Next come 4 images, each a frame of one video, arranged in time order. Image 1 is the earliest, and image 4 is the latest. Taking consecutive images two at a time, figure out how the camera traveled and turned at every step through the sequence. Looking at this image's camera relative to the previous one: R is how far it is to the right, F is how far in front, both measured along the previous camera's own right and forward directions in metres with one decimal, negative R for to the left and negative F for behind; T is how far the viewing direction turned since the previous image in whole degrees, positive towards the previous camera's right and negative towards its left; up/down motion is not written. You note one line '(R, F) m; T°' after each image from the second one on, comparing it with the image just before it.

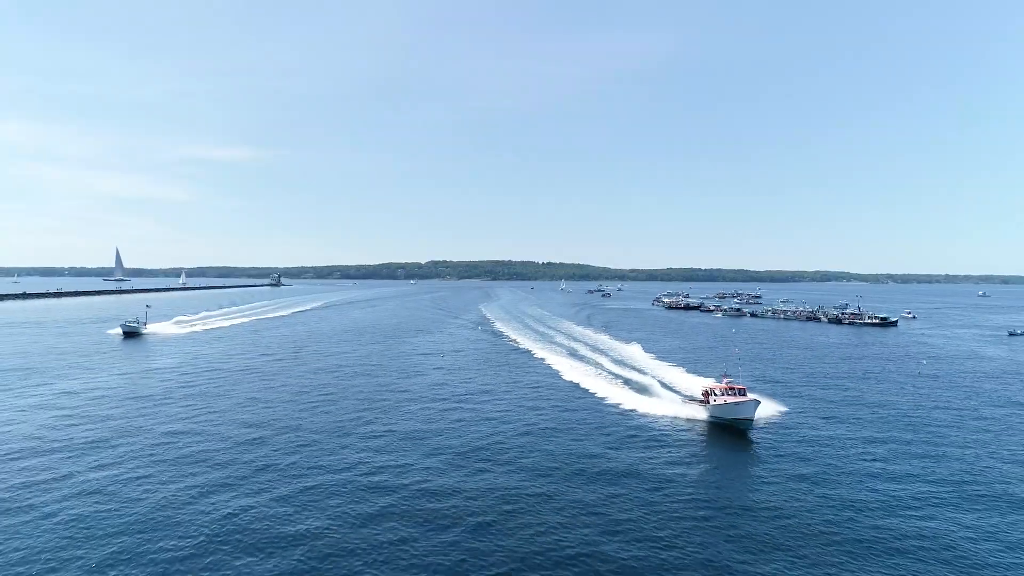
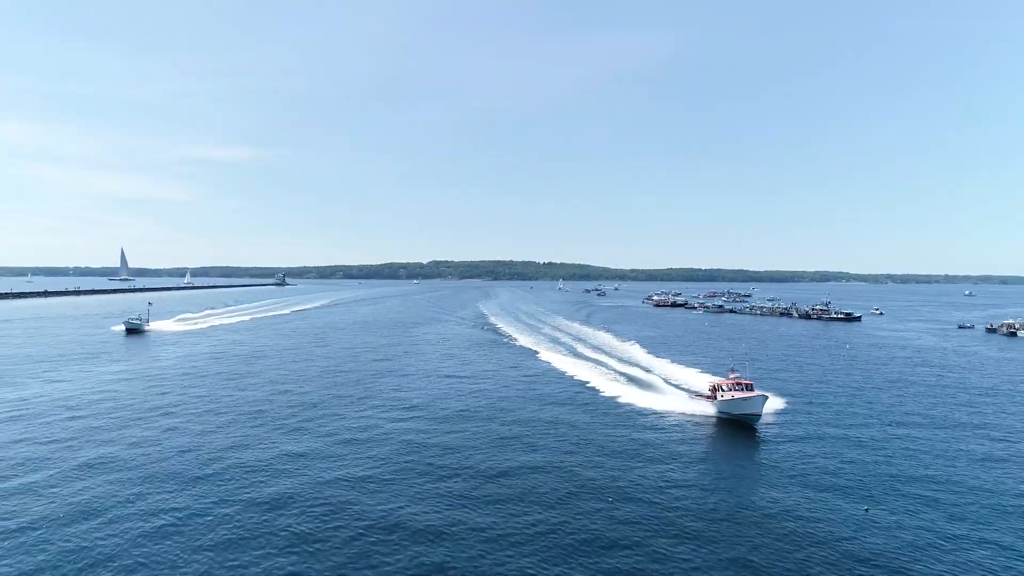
(-0.1, 0.0) m; 0°
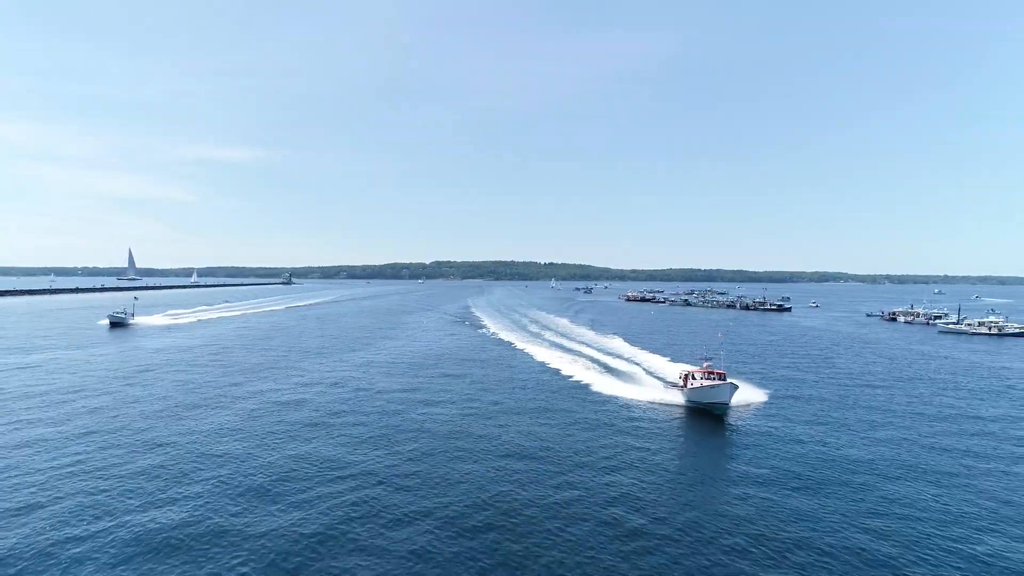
(+1.0, -0.5) m; 0°
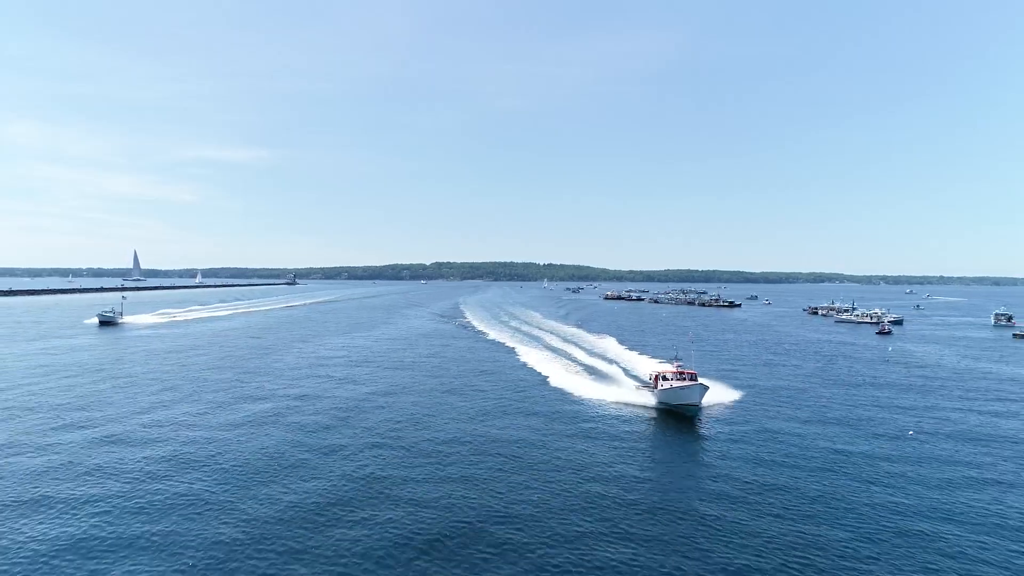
(+1.0, -0.7) m; 0°
